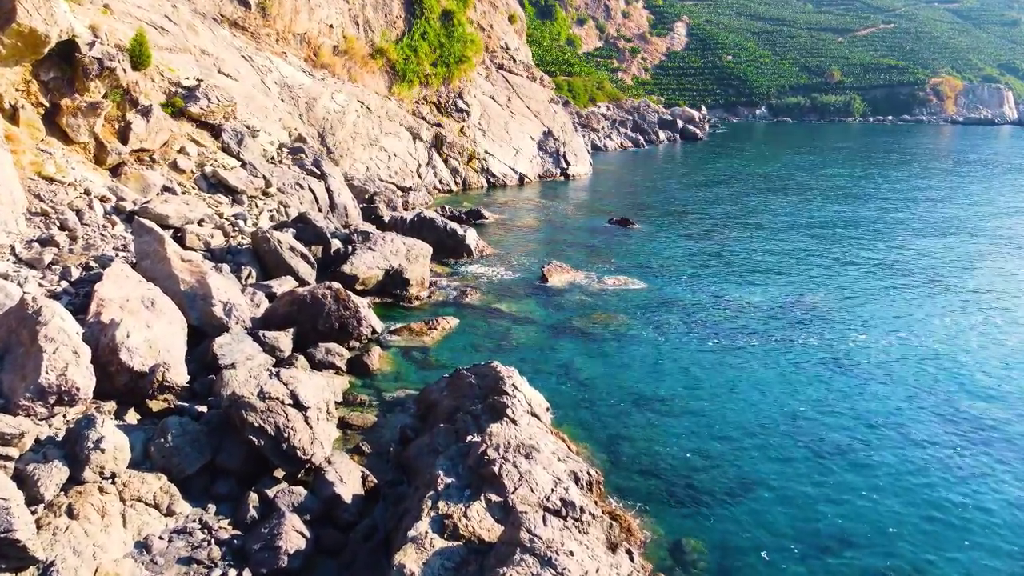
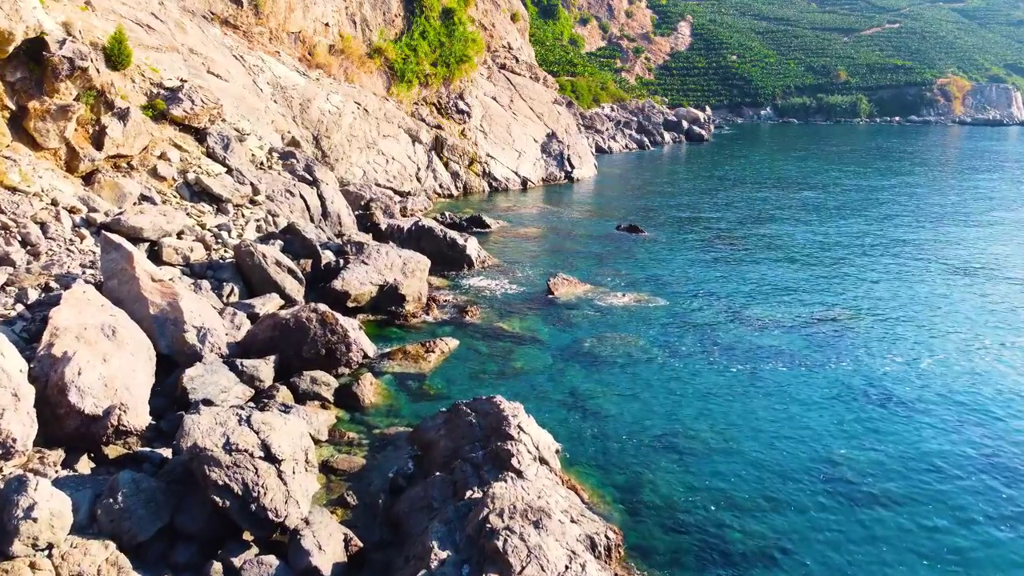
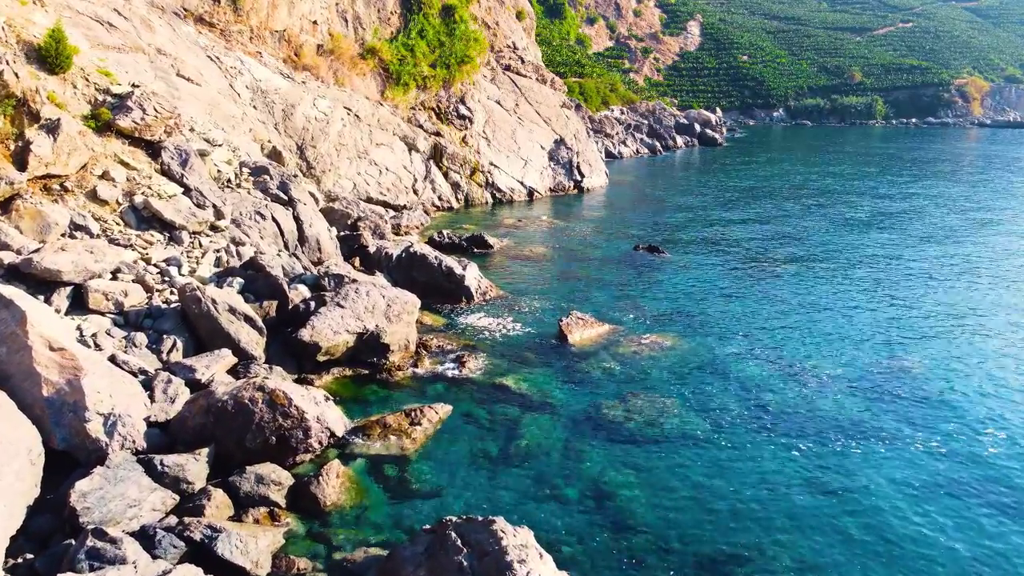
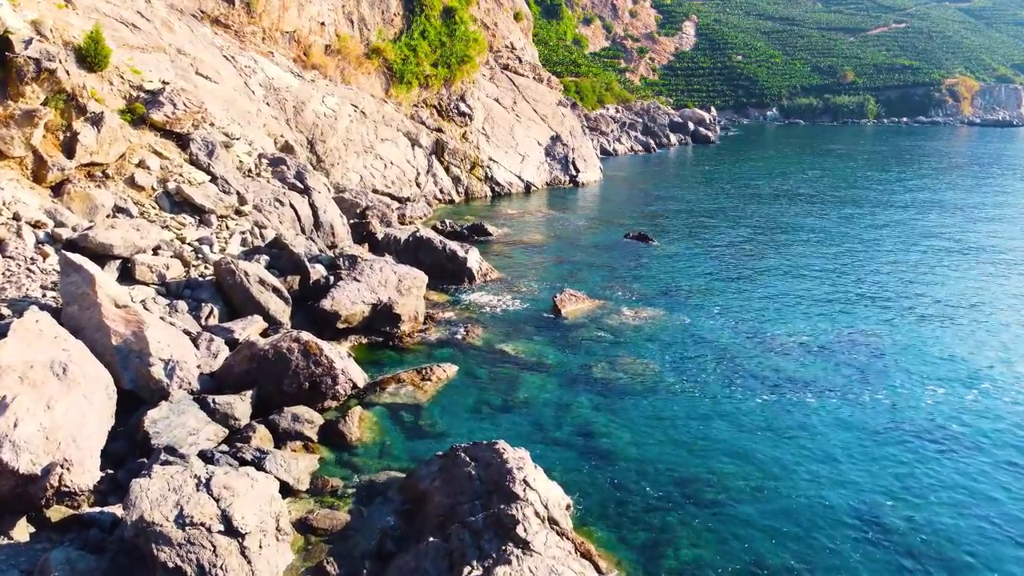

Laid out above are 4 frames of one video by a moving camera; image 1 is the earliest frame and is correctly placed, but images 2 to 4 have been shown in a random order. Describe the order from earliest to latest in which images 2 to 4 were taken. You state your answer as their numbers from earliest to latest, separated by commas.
2, 4, 3
